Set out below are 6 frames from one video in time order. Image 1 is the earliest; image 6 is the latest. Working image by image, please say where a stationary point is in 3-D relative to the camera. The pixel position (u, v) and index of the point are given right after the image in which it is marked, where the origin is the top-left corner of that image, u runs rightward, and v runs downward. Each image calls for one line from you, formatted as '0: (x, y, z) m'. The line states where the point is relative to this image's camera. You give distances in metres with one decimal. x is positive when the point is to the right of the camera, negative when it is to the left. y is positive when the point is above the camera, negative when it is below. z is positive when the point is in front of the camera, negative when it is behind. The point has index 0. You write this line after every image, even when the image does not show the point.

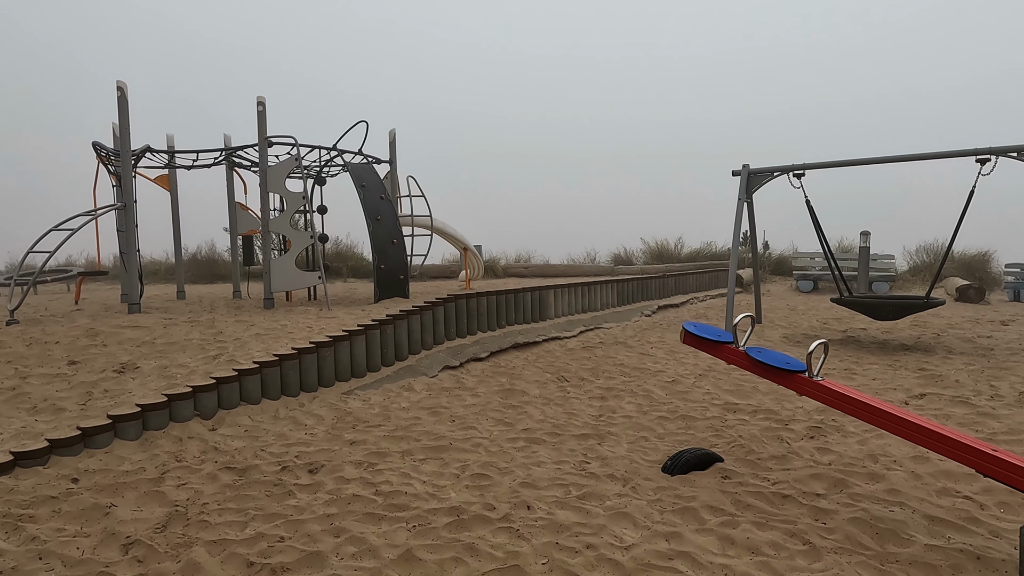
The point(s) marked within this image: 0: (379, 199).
0: (-1.6, +1.1, +8.3) m
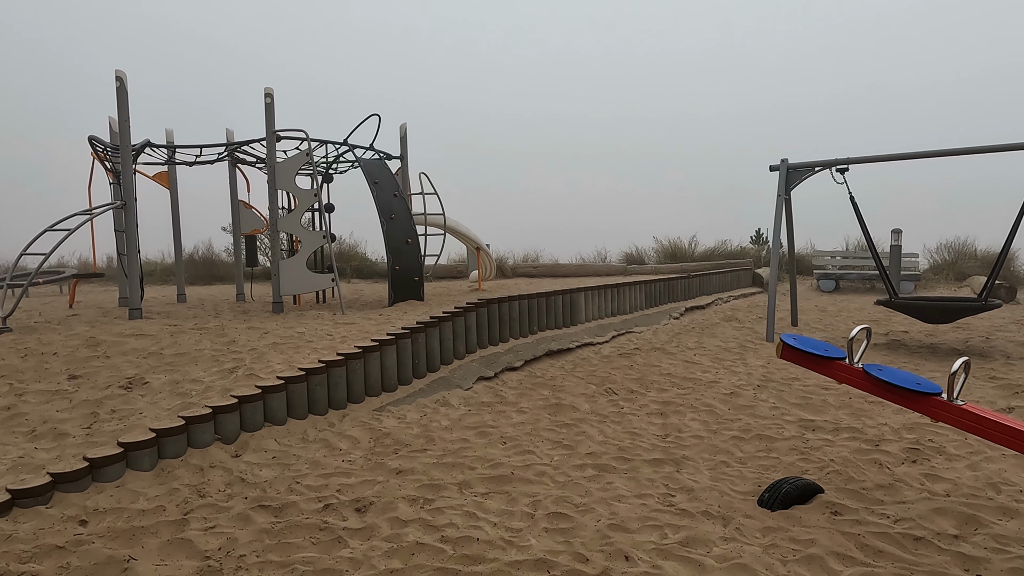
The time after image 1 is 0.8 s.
0: (-1.3, +1.0, +7.9) m
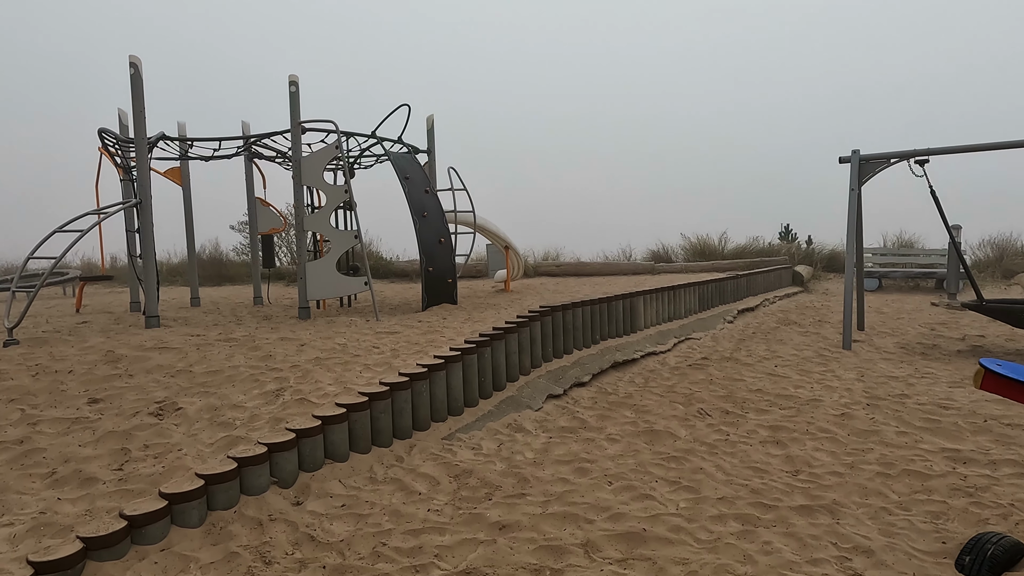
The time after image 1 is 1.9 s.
0: (-0.9, +1.0, +7.3) m
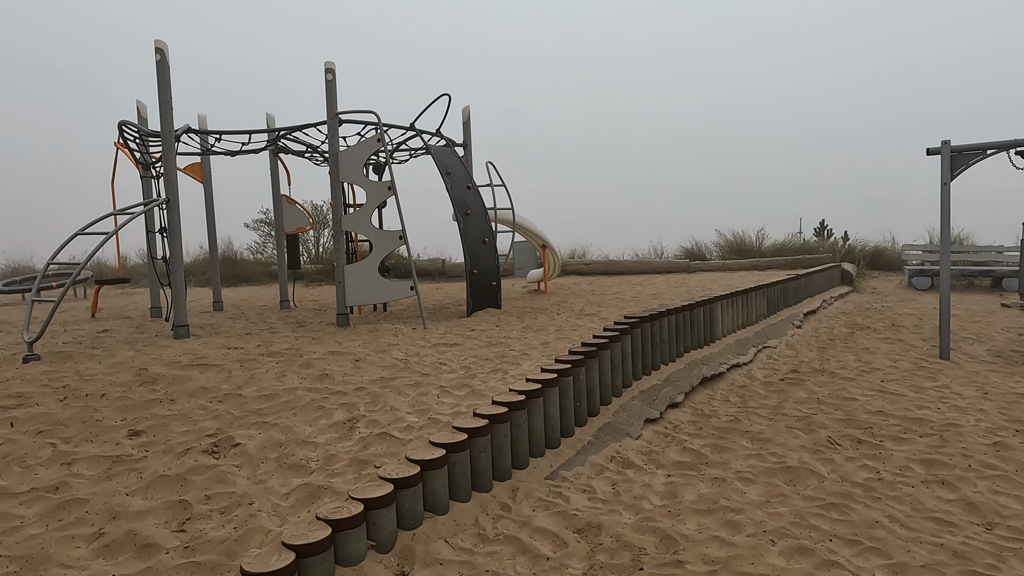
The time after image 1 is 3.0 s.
0: (-0.4, +1.0, +6.8) m
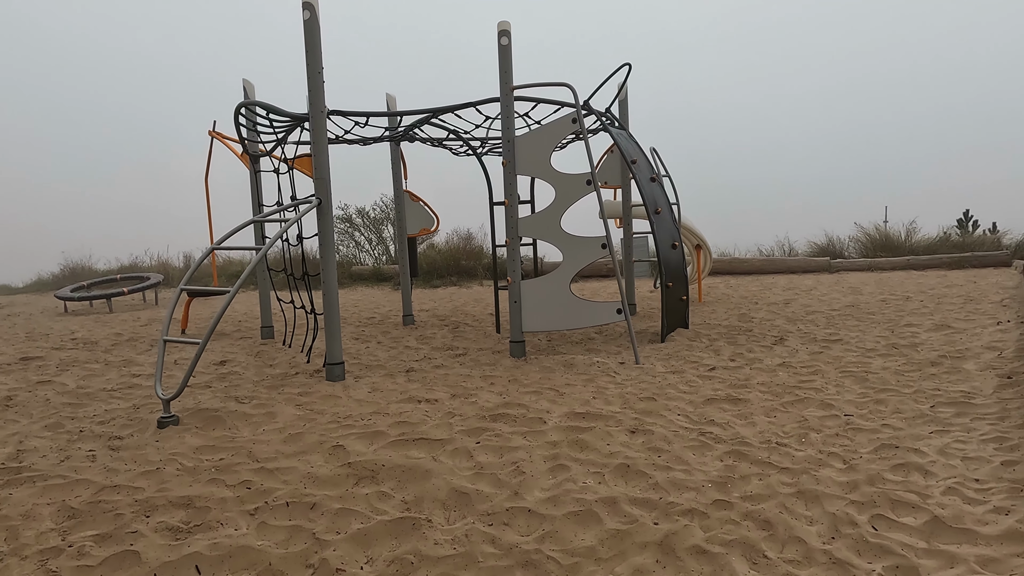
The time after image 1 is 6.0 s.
0: (+1.1, +0.9, +5.5) m
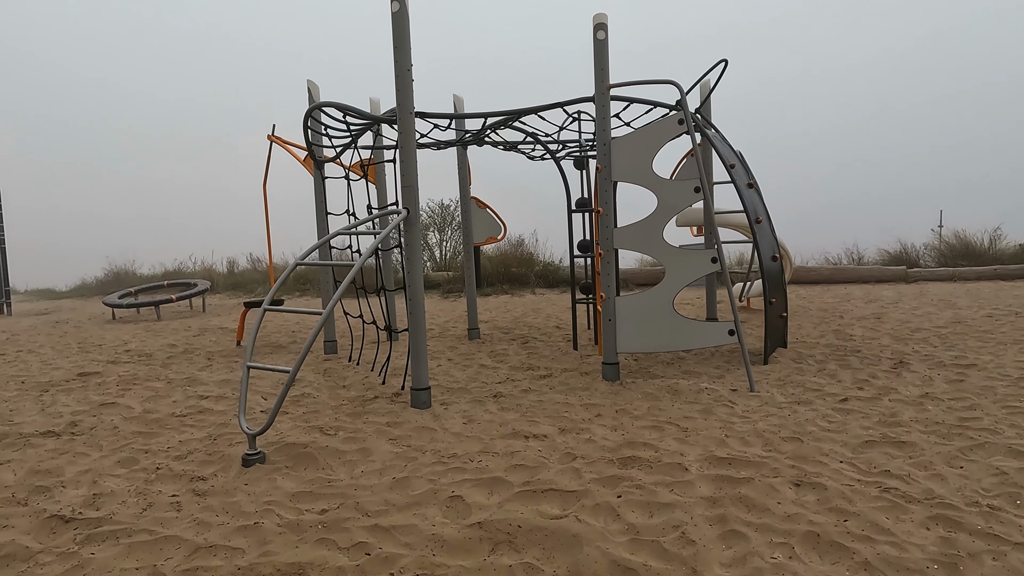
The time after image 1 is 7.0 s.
0: (+1.7, +0.7, +5.1) m
